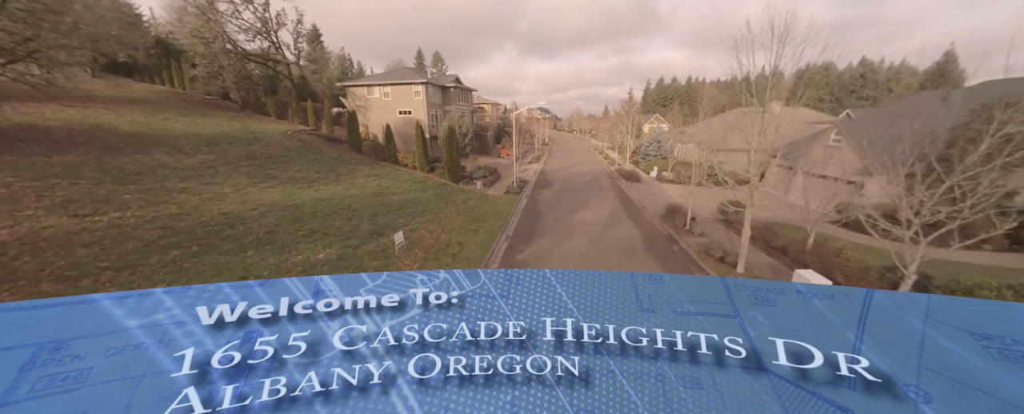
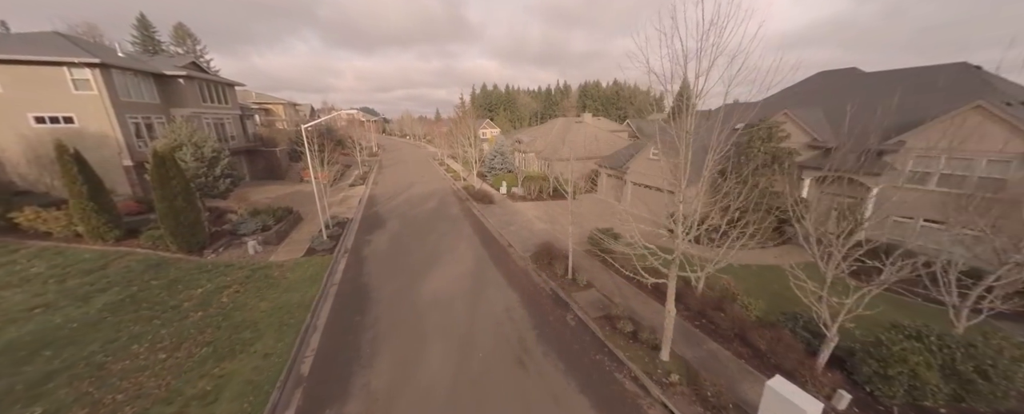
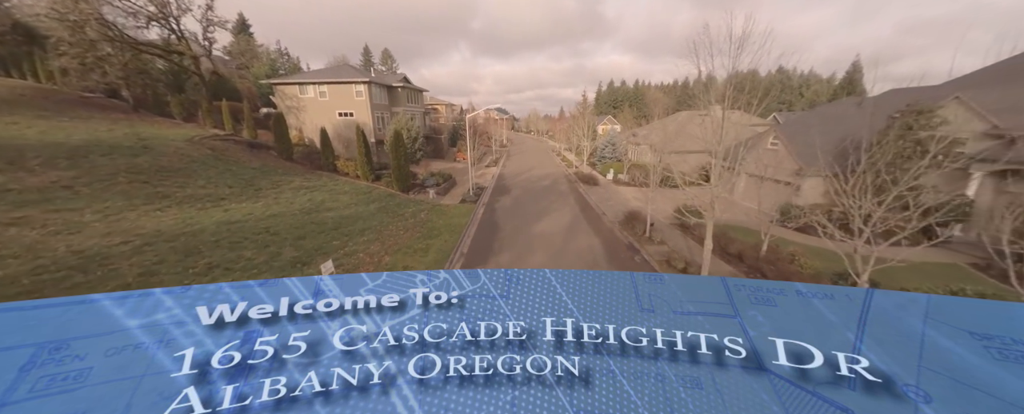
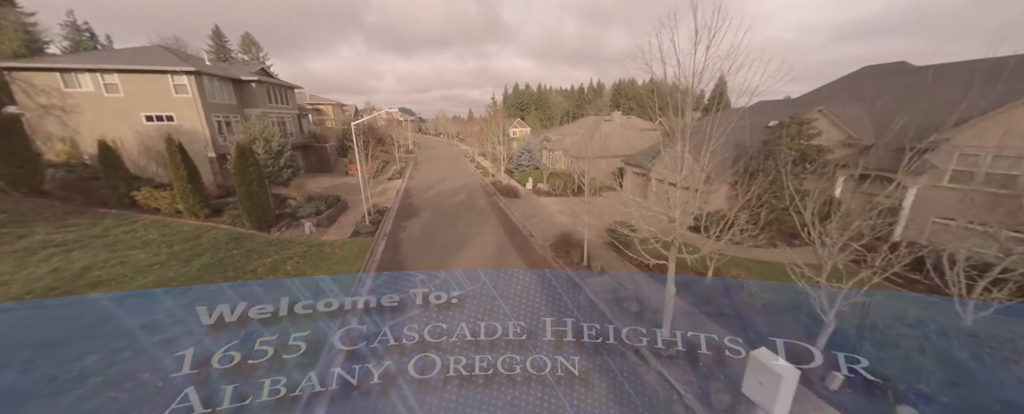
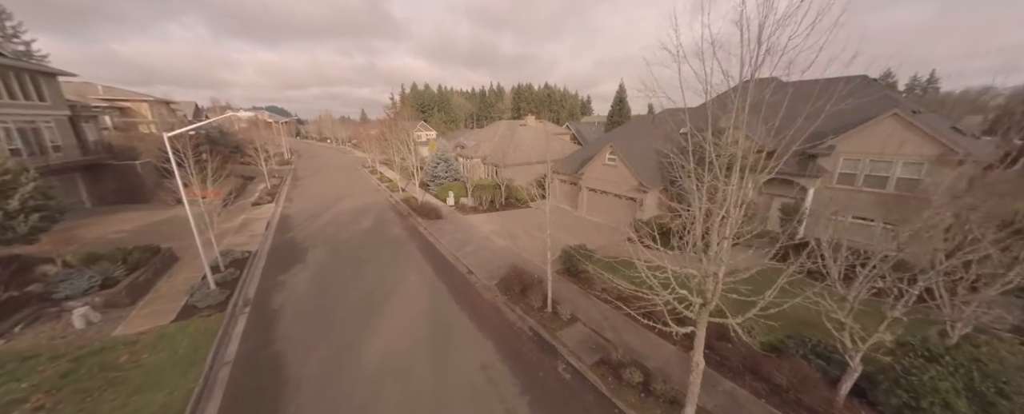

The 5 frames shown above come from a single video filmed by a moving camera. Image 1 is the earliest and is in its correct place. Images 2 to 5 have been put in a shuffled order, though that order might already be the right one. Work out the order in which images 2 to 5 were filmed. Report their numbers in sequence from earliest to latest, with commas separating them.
3, 4, 2, 5
